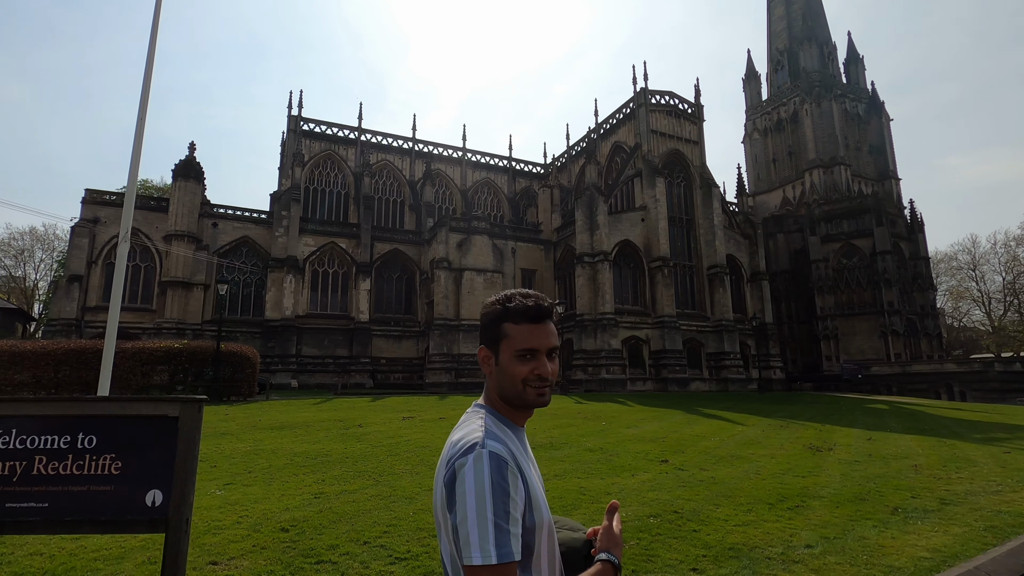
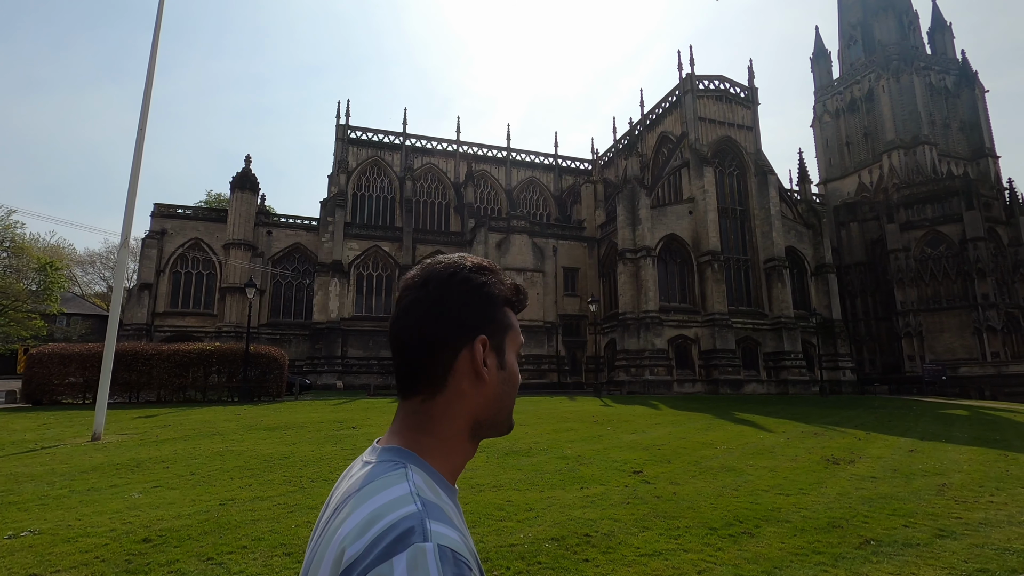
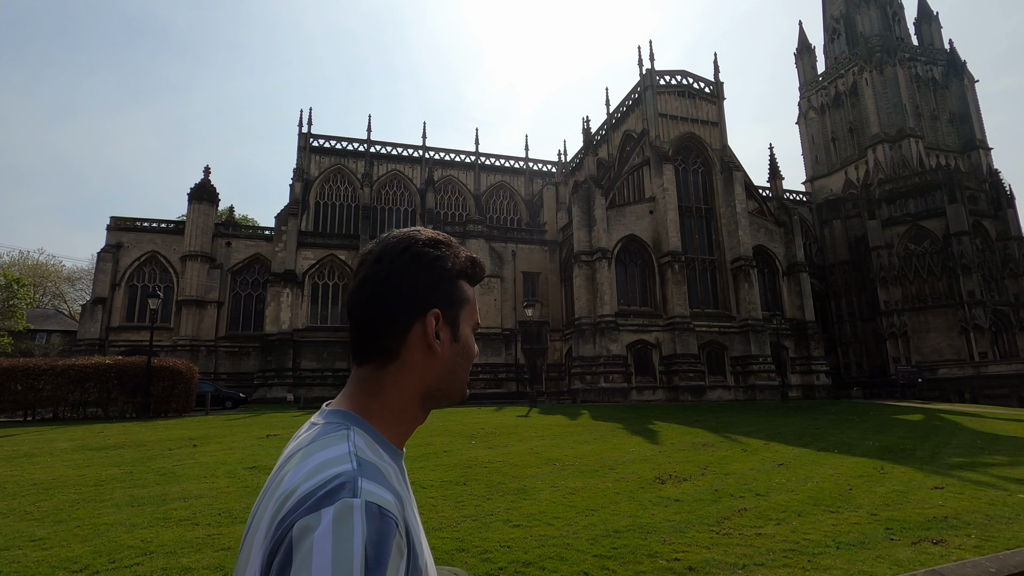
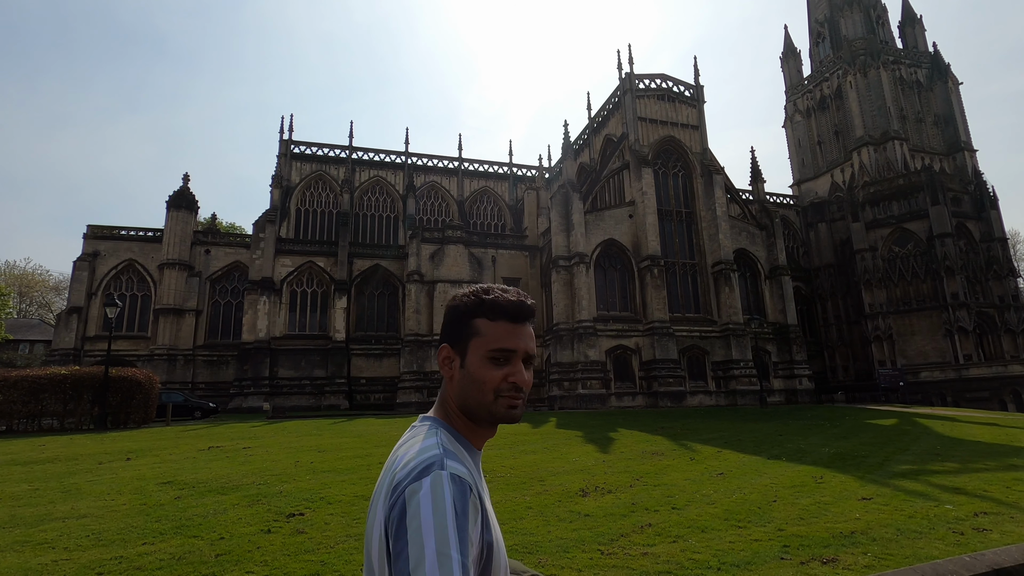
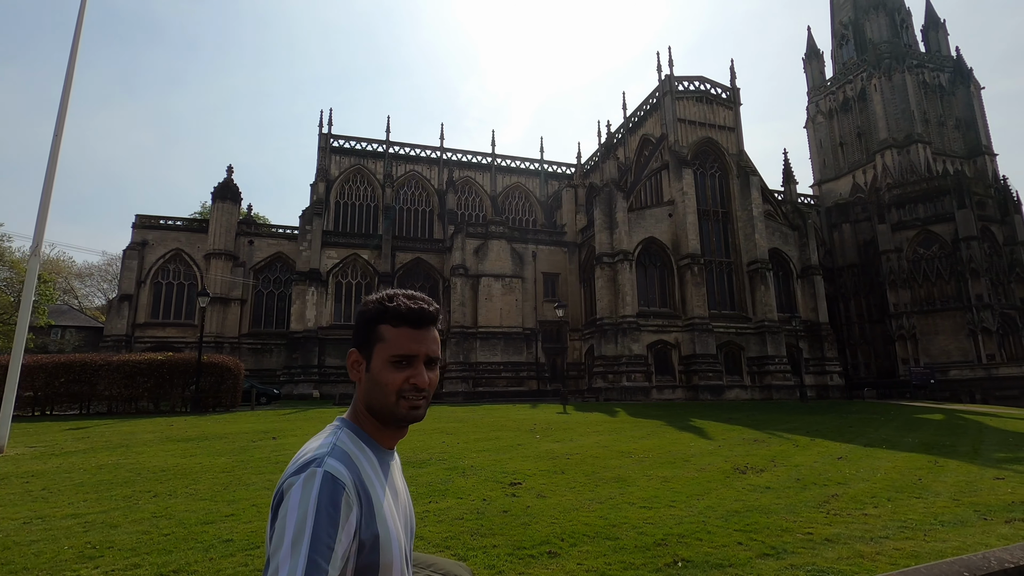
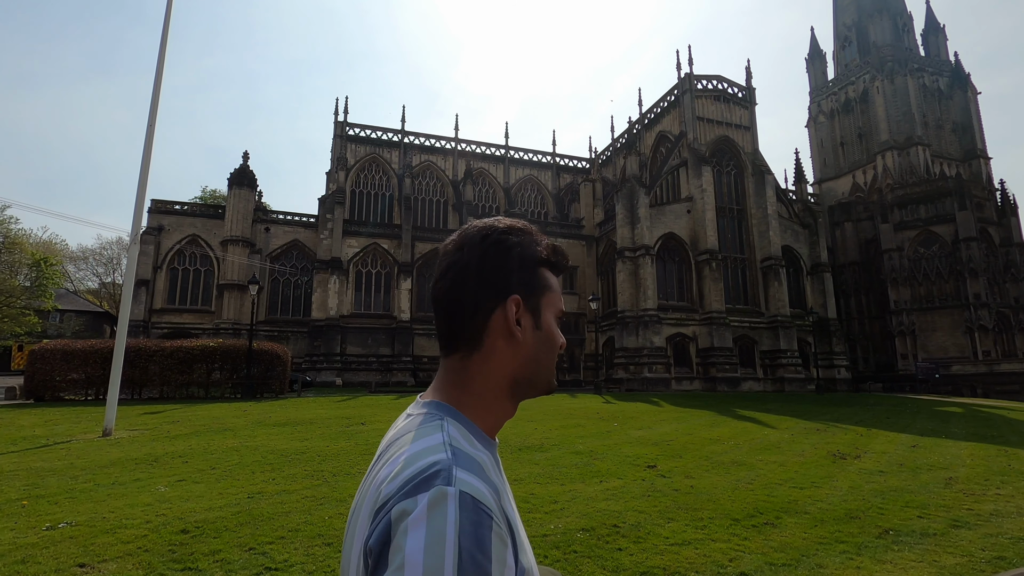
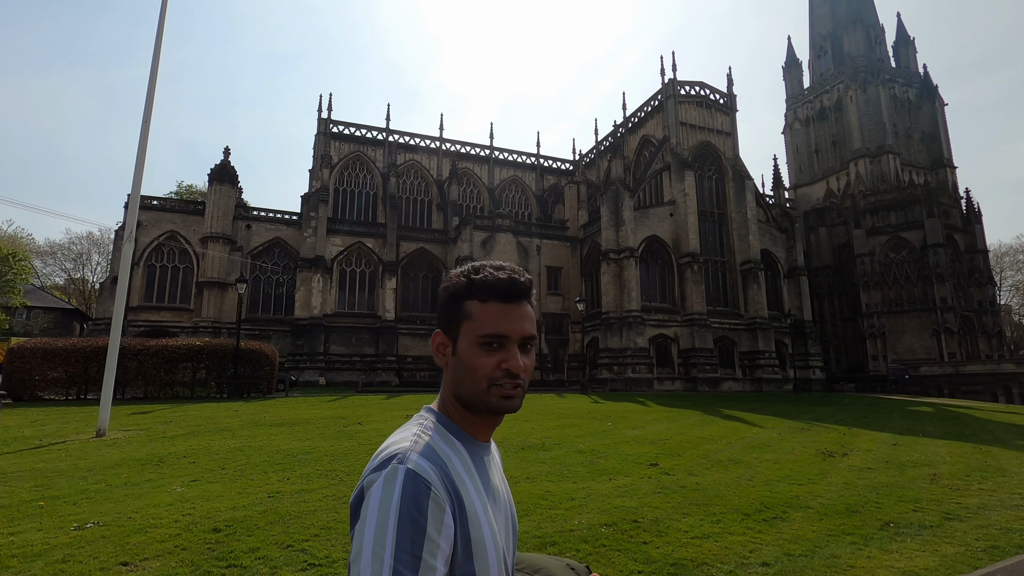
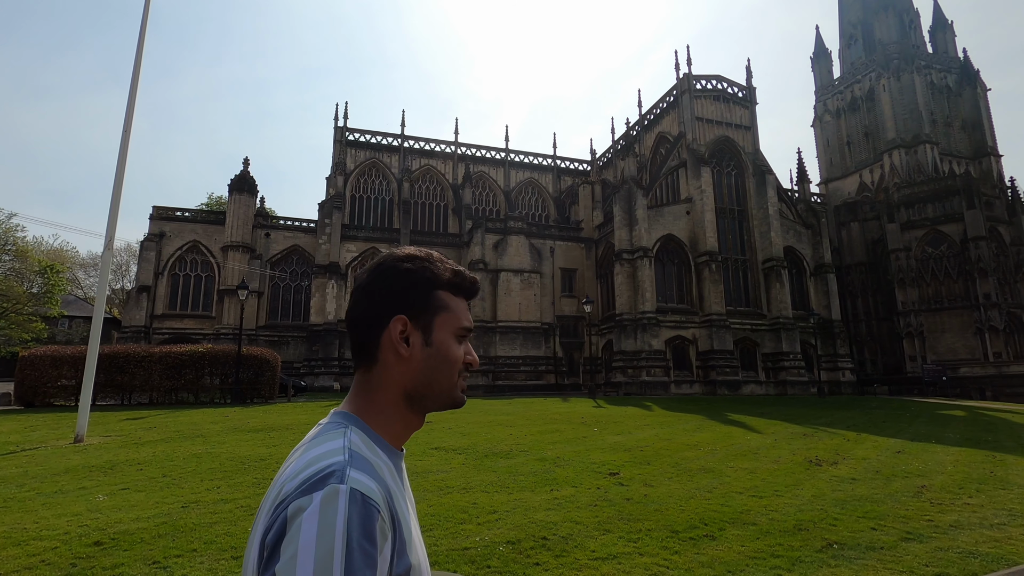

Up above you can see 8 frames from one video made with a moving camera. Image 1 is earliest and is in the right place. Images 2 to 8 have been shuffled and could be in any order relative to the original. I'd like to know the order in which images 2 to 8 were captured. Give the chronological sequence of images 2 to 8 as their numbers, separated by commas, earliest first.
7, 6, 2, 8, 5, 3, 4
